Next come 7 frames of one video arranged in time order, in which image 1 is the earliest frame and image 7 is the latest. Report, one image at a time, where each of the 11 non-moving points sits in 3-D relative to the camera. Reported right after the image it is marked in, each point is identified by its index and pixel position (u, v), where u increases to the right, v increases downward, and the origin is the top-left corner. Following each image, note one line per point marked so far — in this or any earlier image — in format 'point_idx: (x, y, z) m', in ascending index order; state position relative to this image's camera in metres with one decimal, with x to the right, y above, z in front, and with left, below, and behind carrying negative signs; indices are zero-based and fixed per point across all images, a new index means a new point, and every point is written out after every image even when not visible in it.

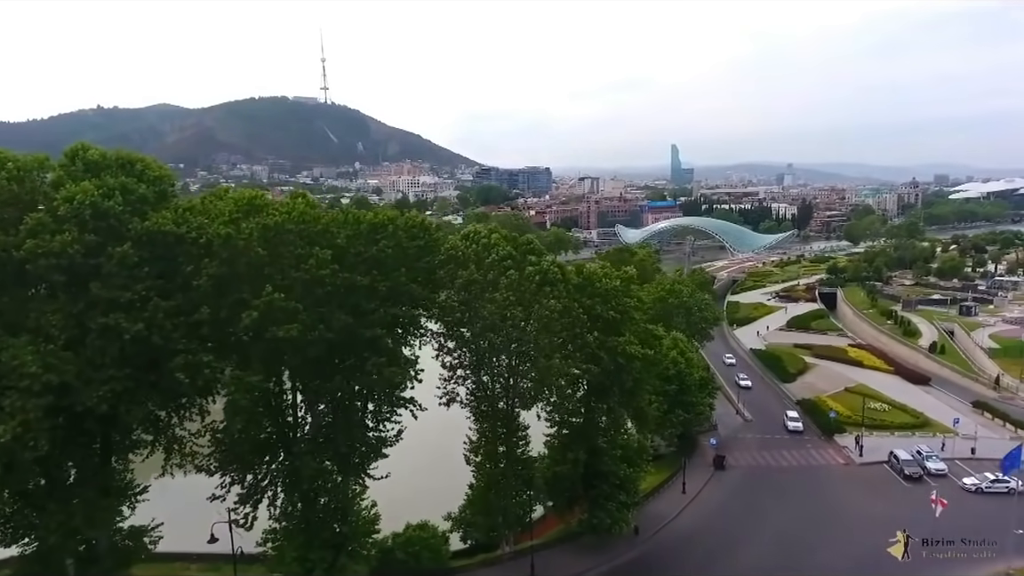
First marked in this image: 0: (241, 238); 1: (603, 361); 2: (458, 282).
0: (-5.1, +1.0, +13.3) m
1: (+2.2, -1.8, +17.9) m
2: (-1.2, +0.1, +15.9) m
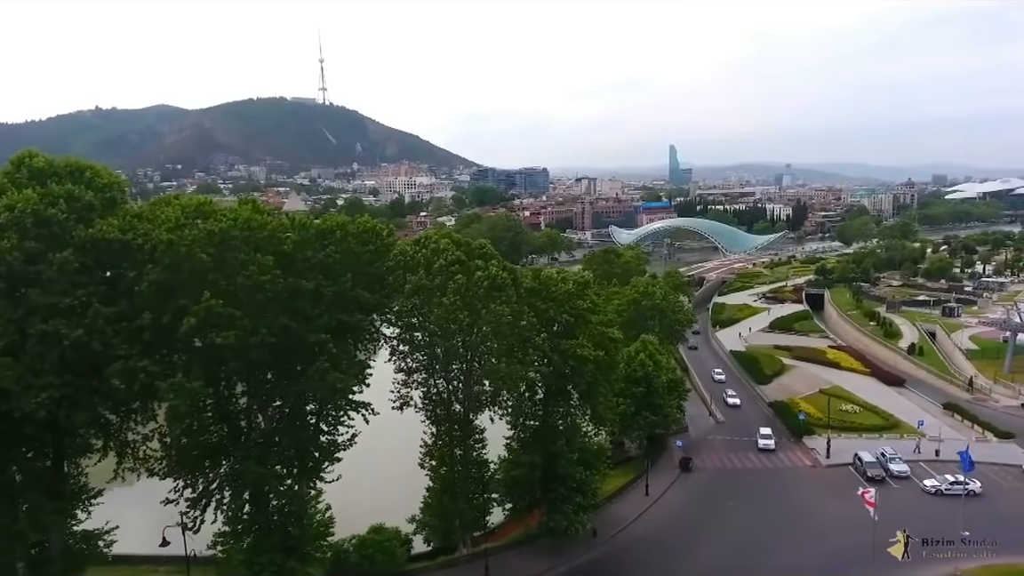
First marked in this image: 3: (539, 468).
0: (-6.3, +0.9, +13.5) m
1: (+1.1, -2.0, +18.1) m
2: (-2.4, 0.0, +16.0) m
3: (+0.8, -4.8, +18.7) m
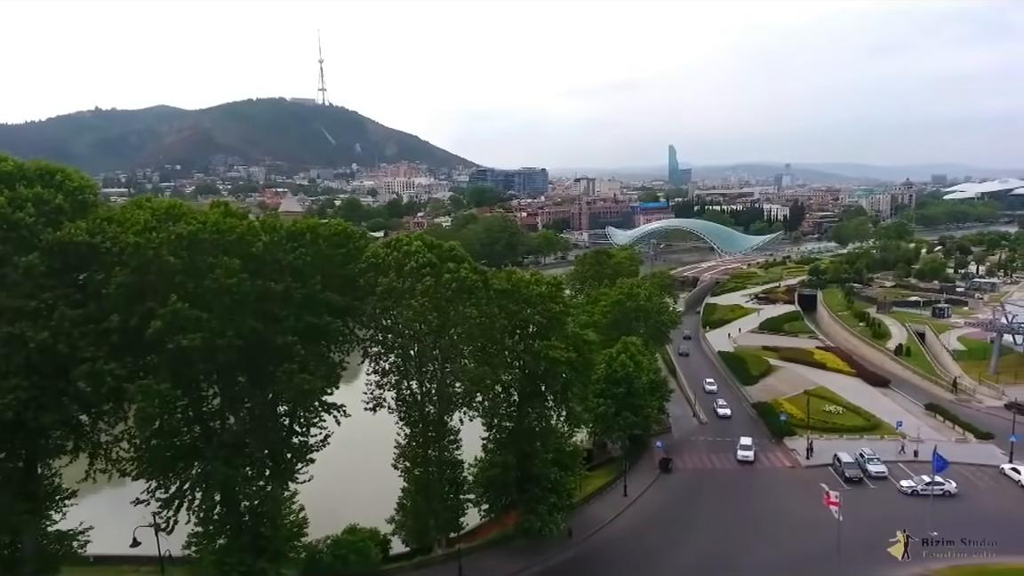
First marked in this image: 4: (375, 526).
0: (-7.0, +0.8, +13.7) m
1: (+0.4, -2.0, +18.2) m
2: (-3.1, 0.0, +16.2) m
3: (+0.1, -4.9, +18.8) m
4: (-3.9, -6.8, +20.1) m
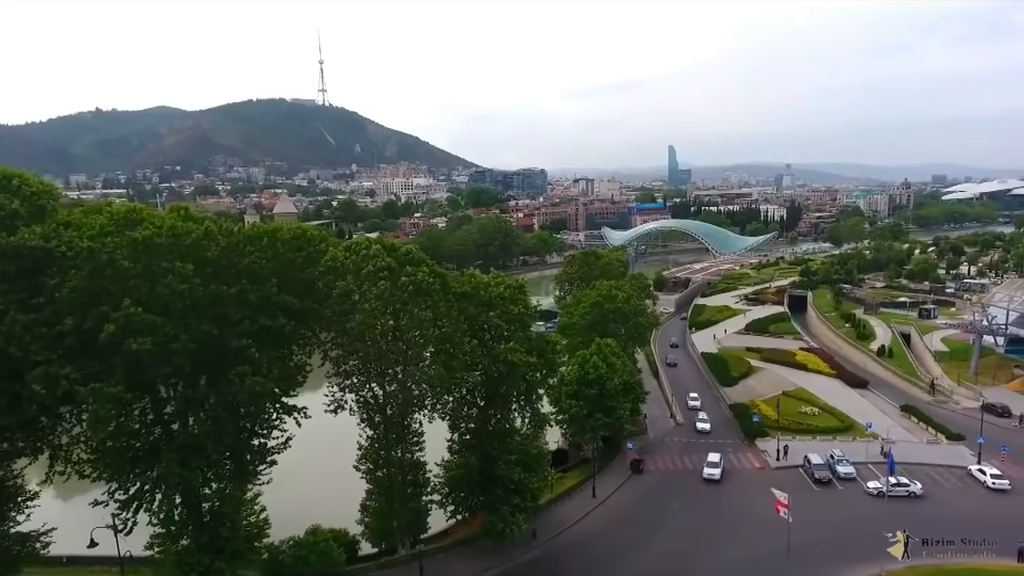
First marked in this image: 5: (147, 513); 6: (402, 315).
0: (-8.1, +0.7, +13.9) m
1: (-0.6, -2.1, +18.4) m
2: (-4.1, -0.1, +16.4) m
3: (-0.9, -4.9, +19.0) m
4: (-4.9, -6.9, +20.3) m
5: (-8.2, -5.0, +15.7) m
6: (-2.5, -0.7, +16.4) m
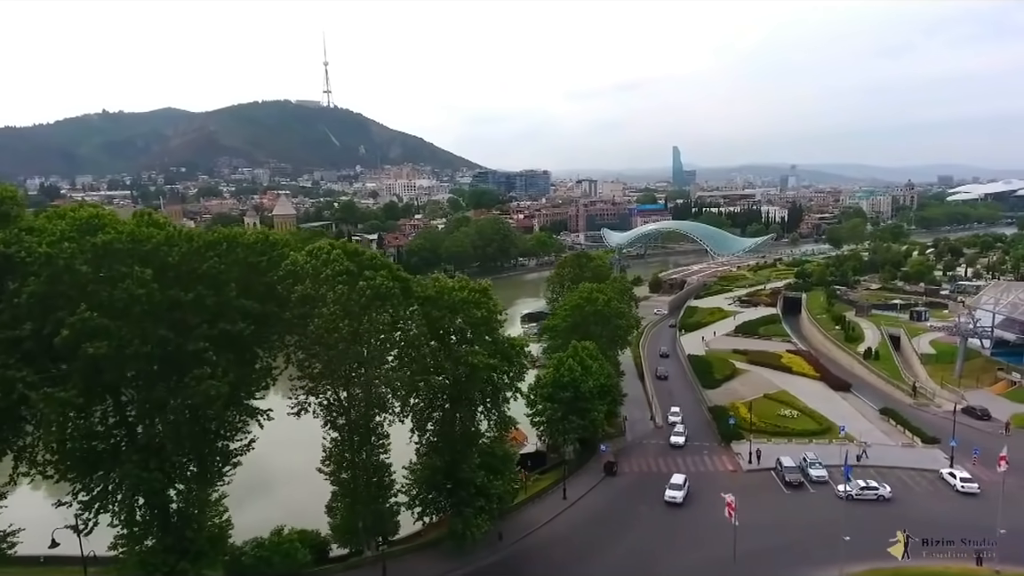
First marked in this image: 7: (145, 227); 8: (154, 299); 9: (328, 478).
0: (-9.1, +0.6, +14.2) m
1: (-1.6, -2.2, +18.6) m
2: (-5.1, -0.2, +16.6) m
3: (-1.9, -5.0, +19.2) m
4: (-5.9, -7.0, +20.6) m
5: (-9.2, -5.1, +16.0) m
6: (-3.6, -0.8, +16.6) m
7: (-8.3, +1.4, +16.0) m
8: (-7.5, -0.2, +14.8) m
9: (-4.9, -5.0, +18.6) m
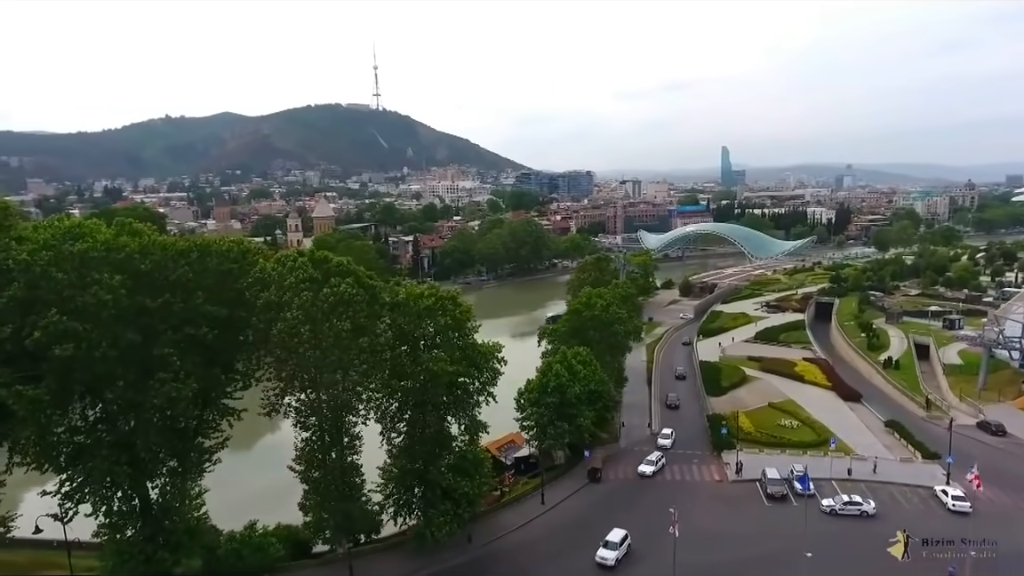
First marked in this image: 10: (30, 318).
0: (-10.4, +0.5, +15.3) m
1: (-2.6, -2.4, +19.1) m
2: (-6.2, -0.4, +17.4) m
3: (-2.9, -5.2, +19.7) m
4: (-6.7, -7.1, +21.4) m
5: (-10.4, -5.2, +17.1) m
6: (-4.7, -0.9, +17.3) m
7: (-9.4, +1.3, +17.0) m
8: (-8.7, -0.4, +15.7) m
9: (-5.8, -5.2, +19.4) m
10: (-10.6, -0.7, +15.5) m
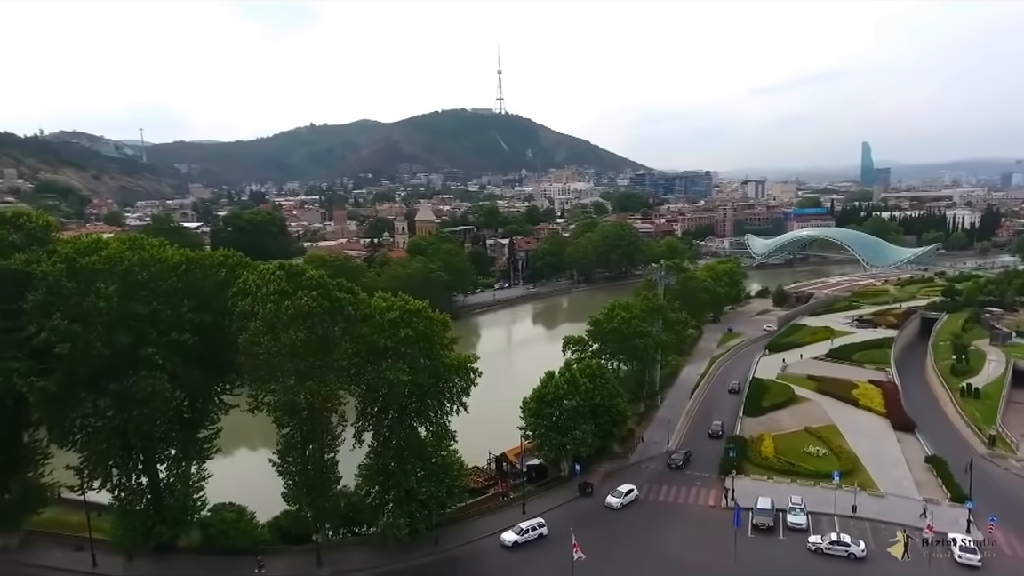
0: (-12.0, +0.3, +18.1) m
1: (-3.7, -2.7, +20.2) m
2: (-7.6, -0.6, +19.3) m
3: (-3.9, -5.6, +20.9) m
4: (-7.4, -7.4, +23.4) m
5: (-11.8, -5.4, +19.8) m
6: (-6.1, -1.3, +18.9) m
7: (-10.8, +1.0, +19.5) m
8: (-10.4, -0.6, +18.2) m
9: (-6.9, -5.5, +21.2) m
10: (-12.3, -0.9, +18.3) m
